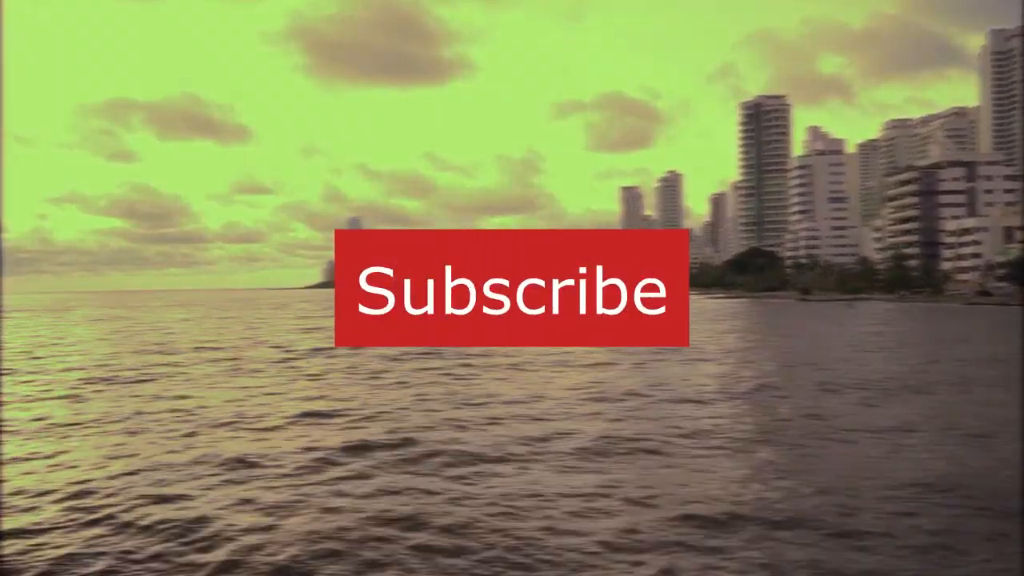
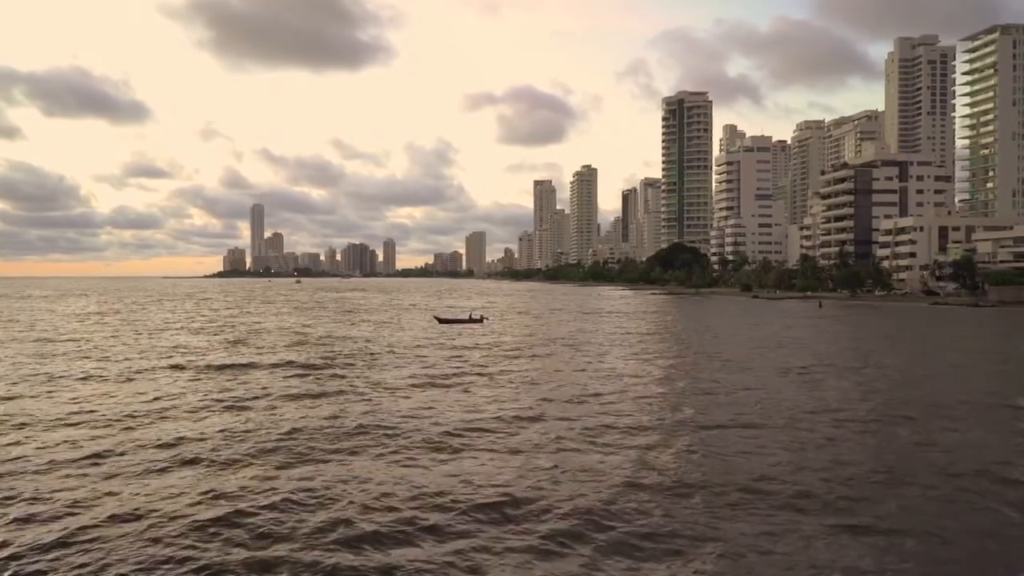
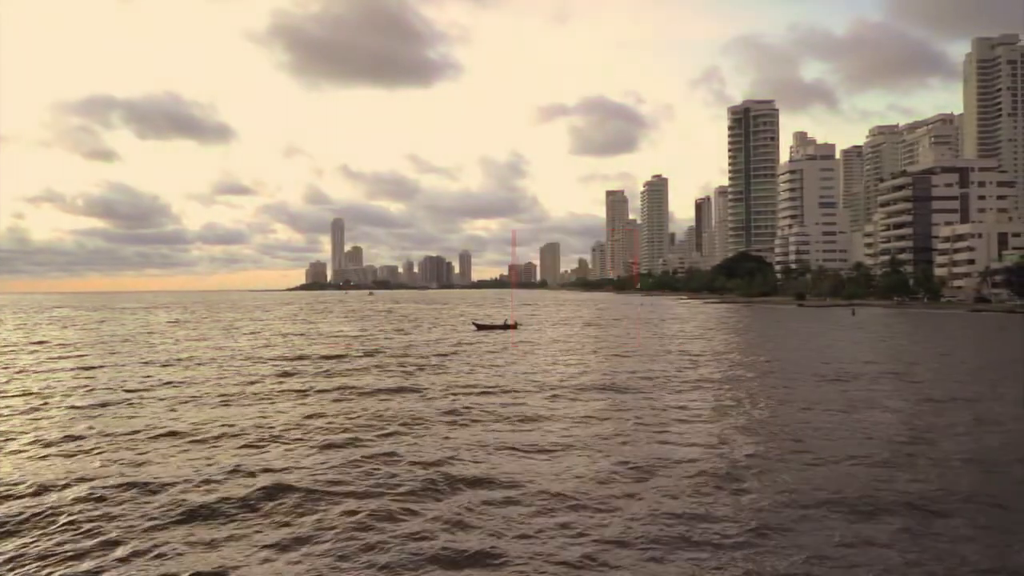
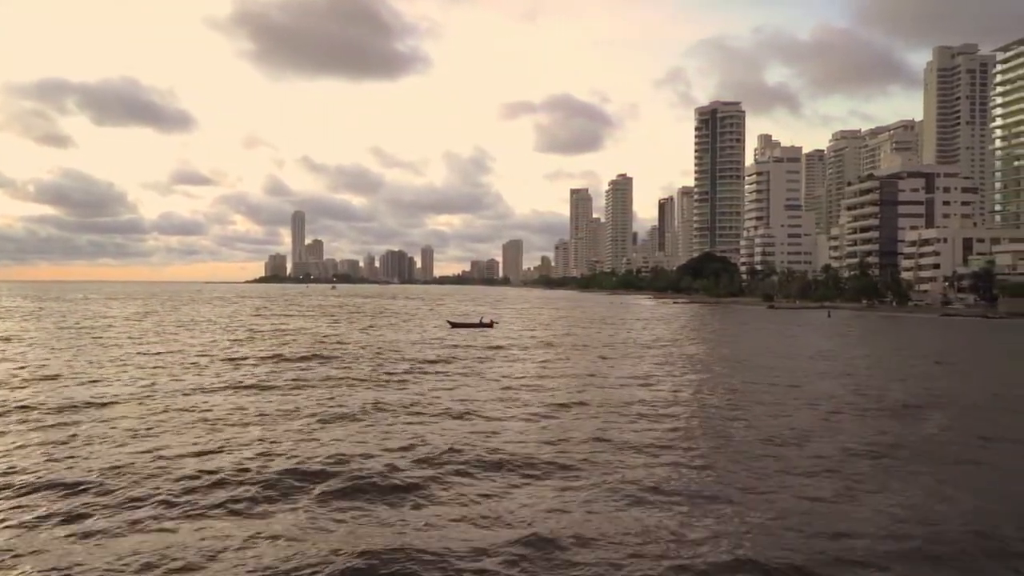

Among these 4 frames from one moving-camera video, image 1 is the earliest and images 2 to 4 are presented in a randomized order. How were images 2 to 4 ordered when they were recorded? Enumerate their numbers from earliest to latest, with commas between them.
3, 4, 2
